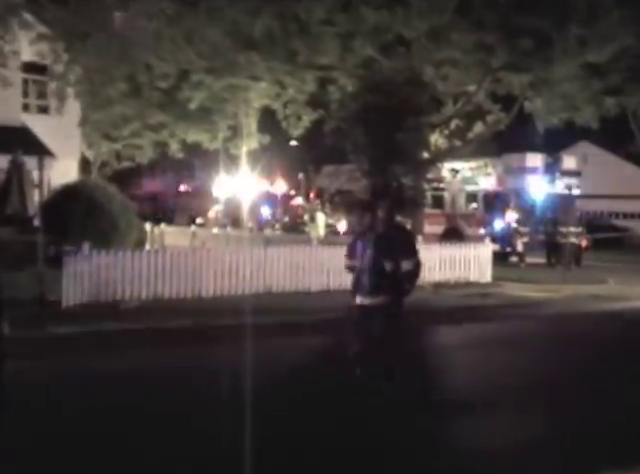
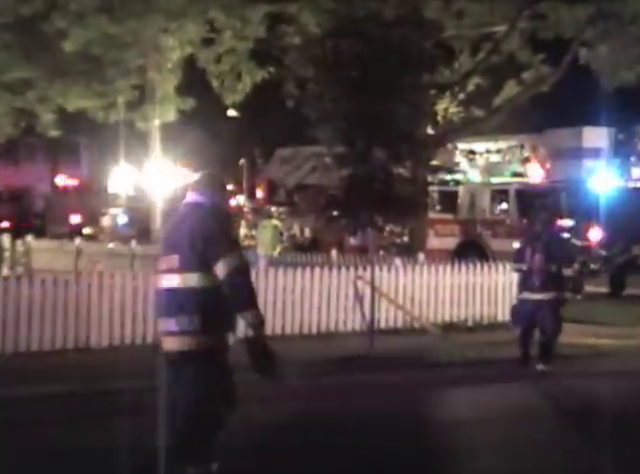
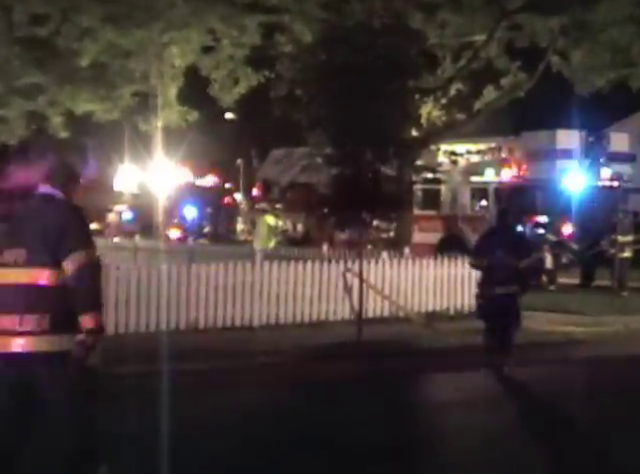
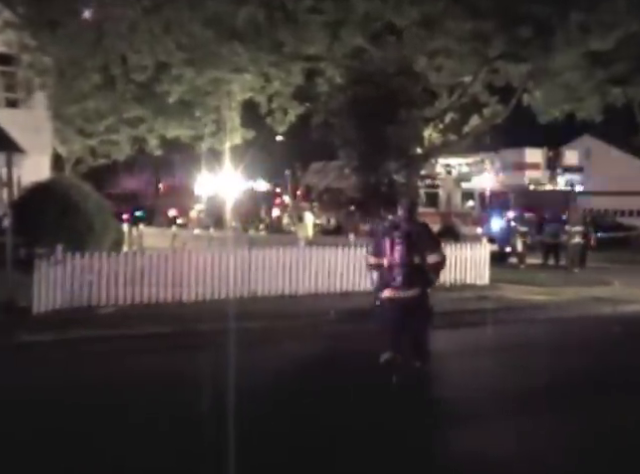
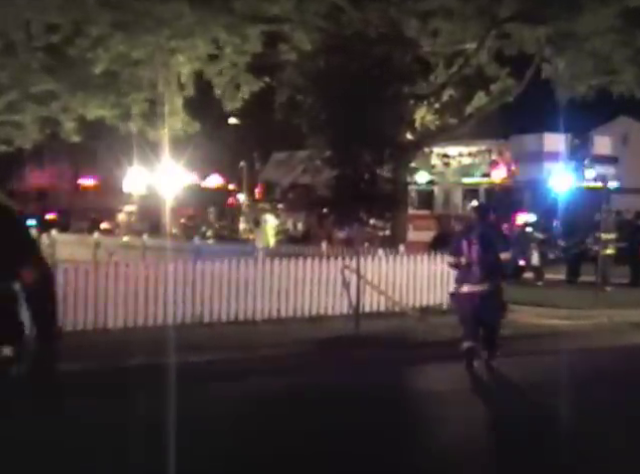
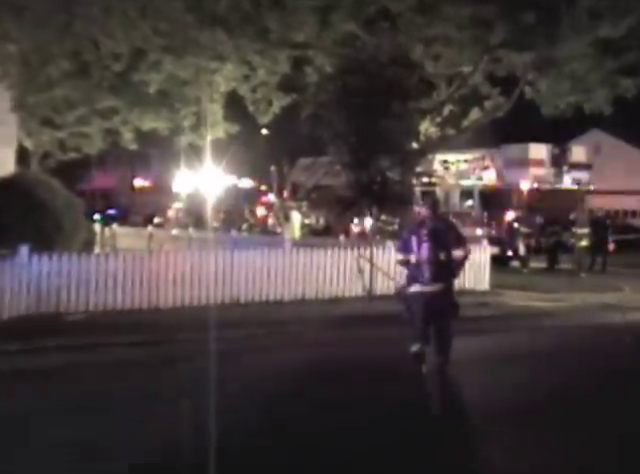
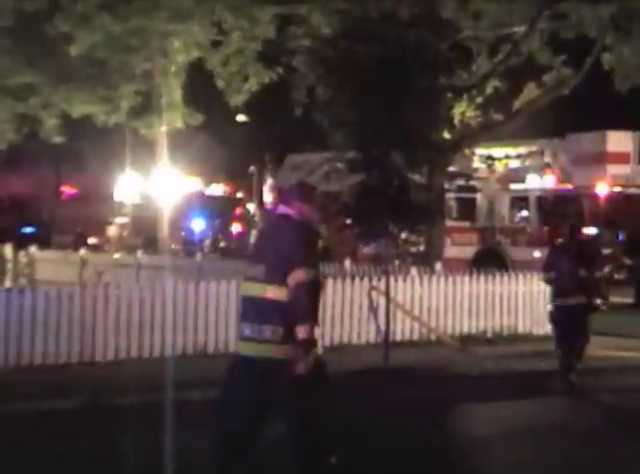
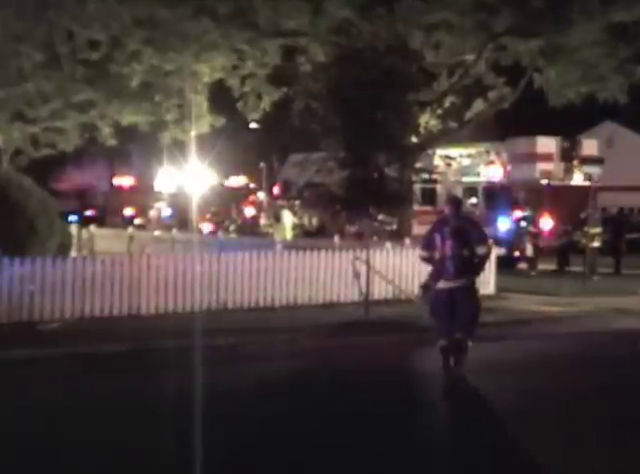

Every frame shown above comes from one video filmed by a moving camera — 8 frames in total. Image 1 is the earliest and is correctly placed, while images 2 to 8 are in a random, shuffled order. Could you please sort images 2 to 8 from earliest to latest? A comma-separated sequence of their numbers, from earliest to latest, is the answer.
4, 6, 8, 5, 3, 2, 7
